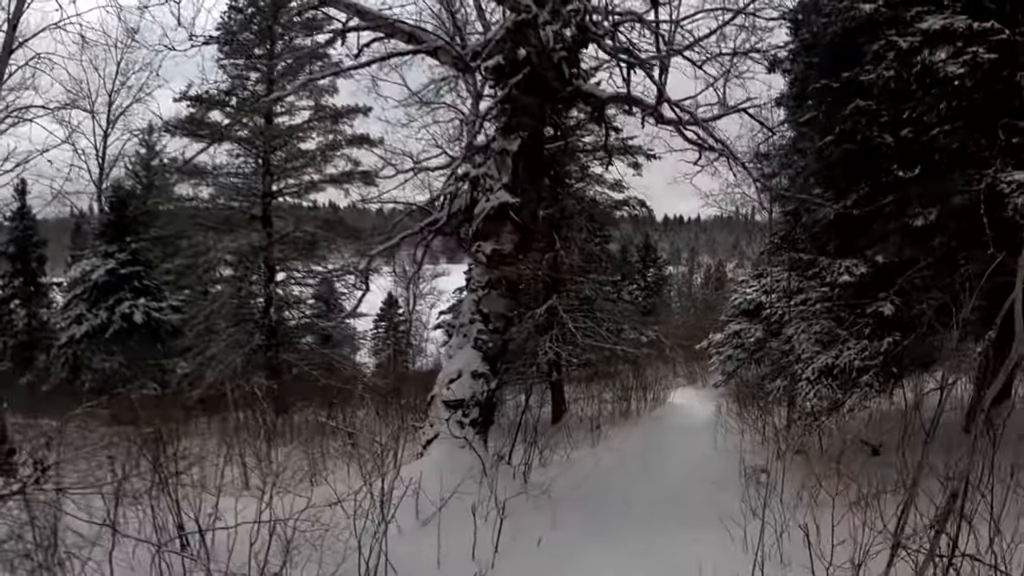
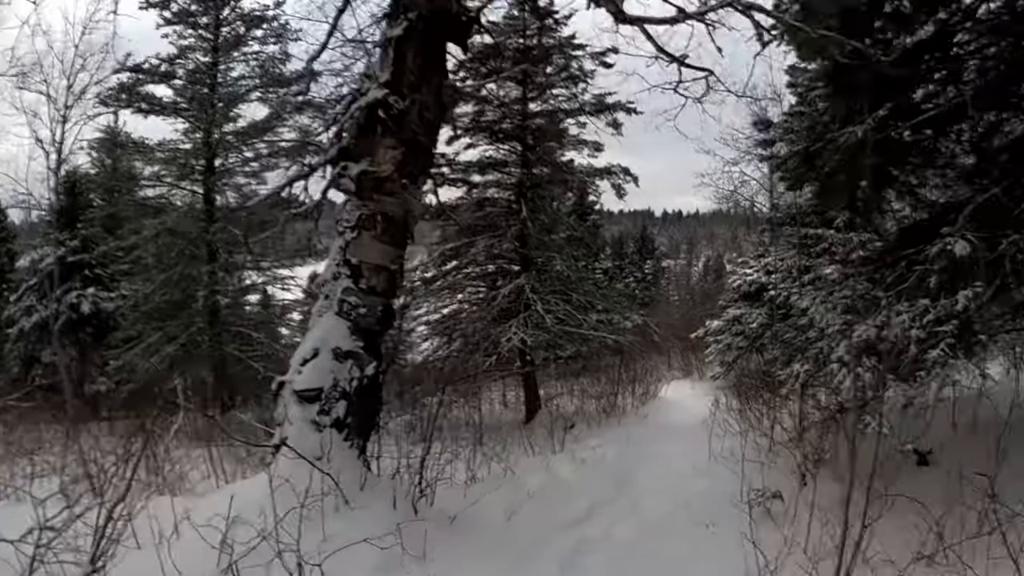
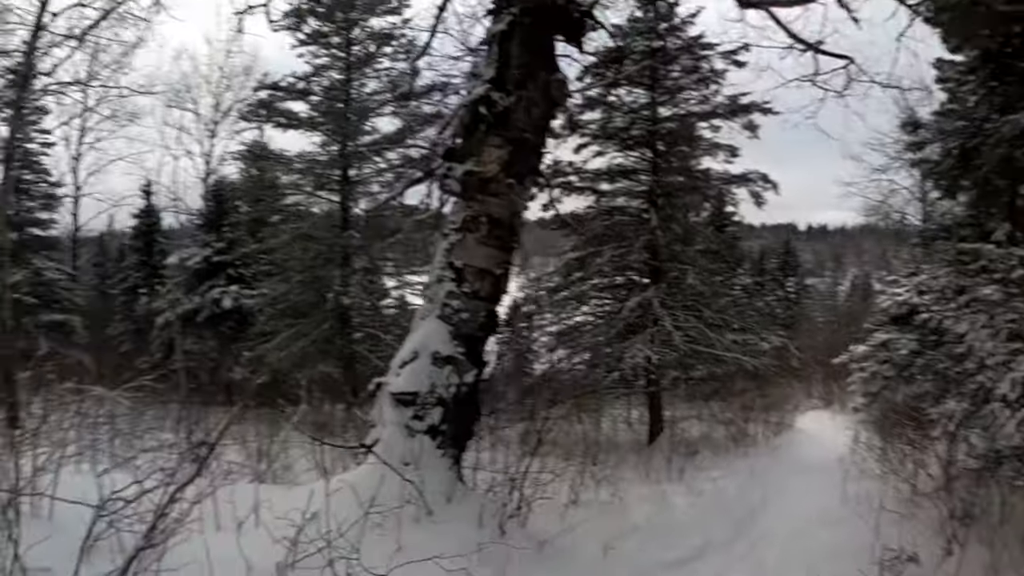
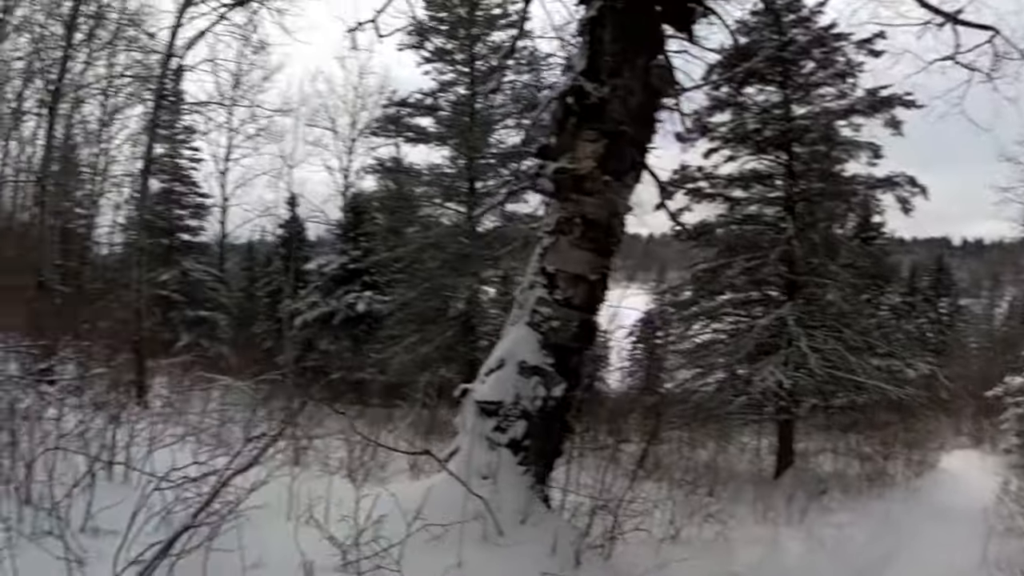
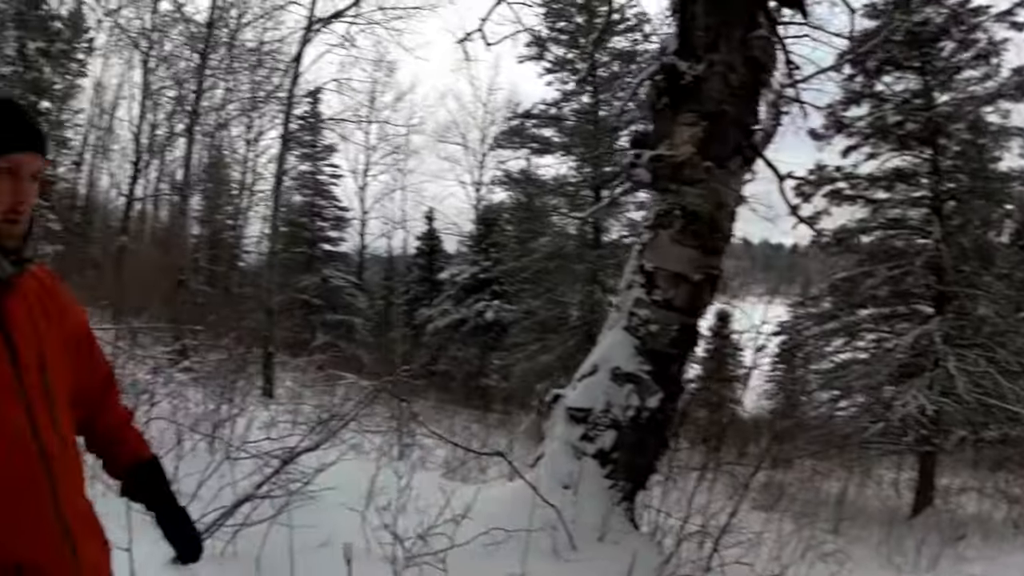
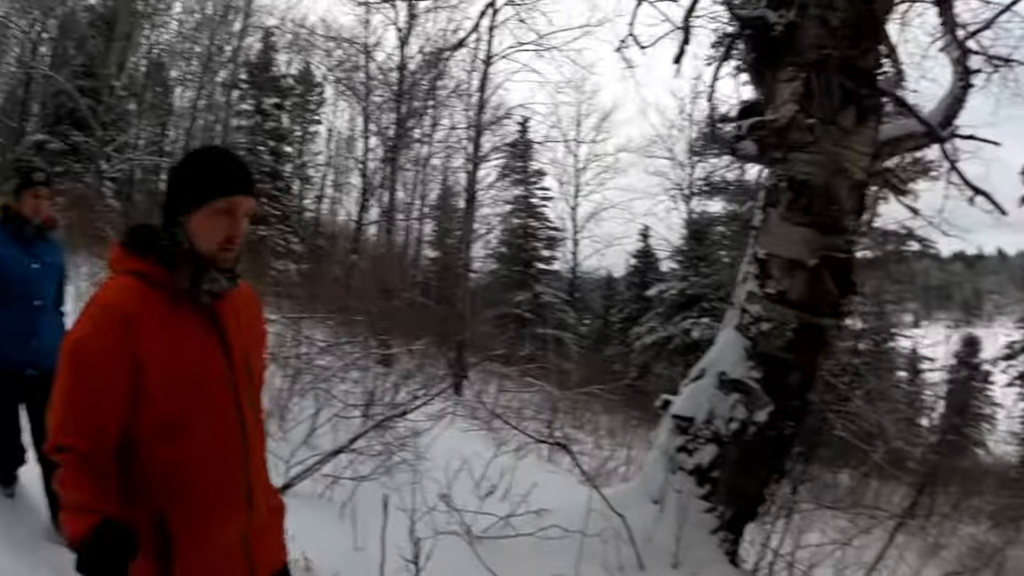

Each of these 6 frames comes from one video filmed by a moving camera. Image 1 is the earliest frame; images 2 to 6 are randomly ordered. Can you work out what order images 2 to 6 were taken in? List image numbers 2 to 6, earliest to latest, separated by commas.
2, 3, 4, 5, 6
